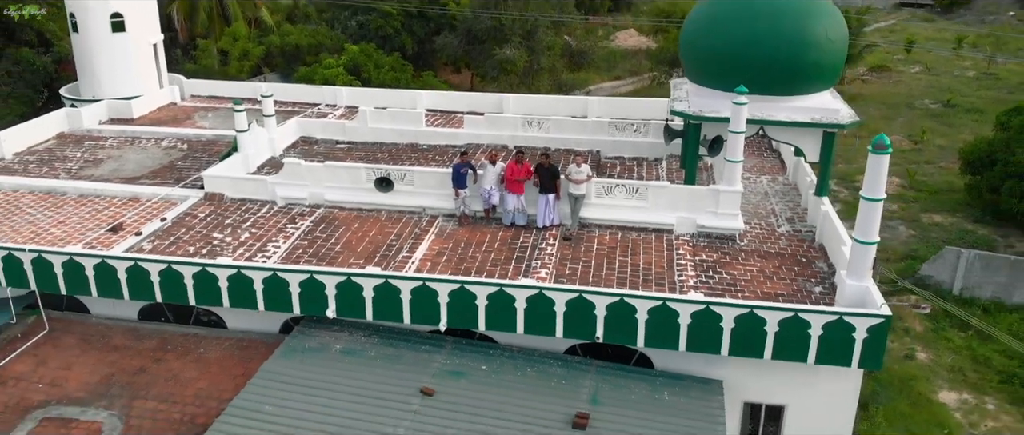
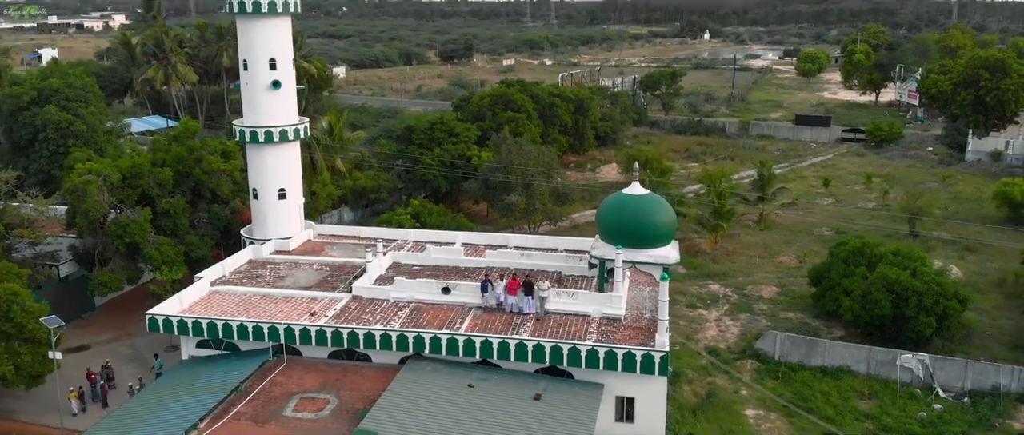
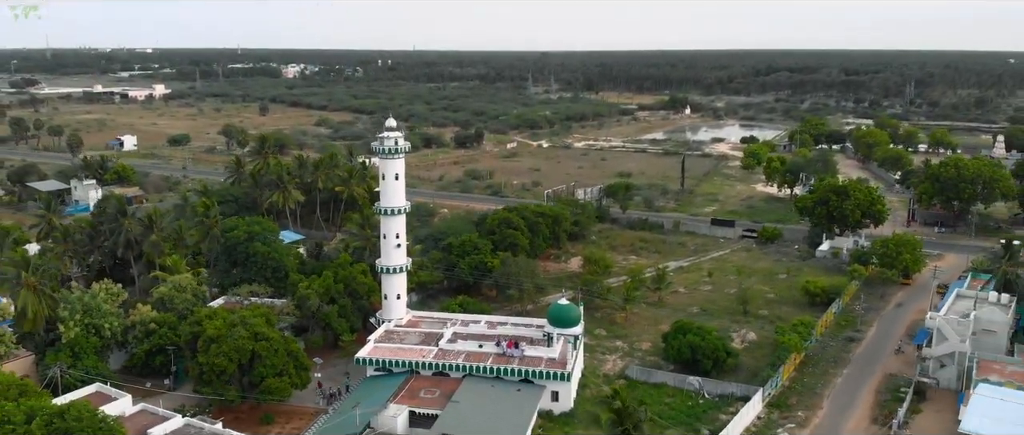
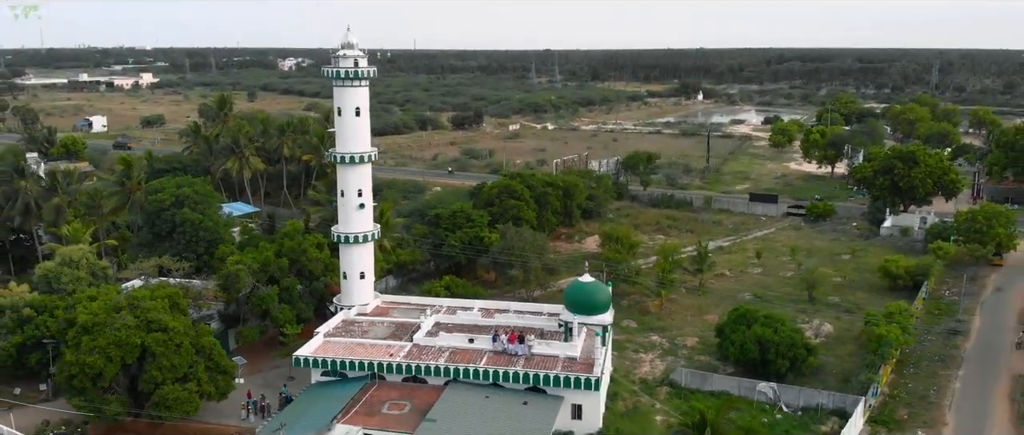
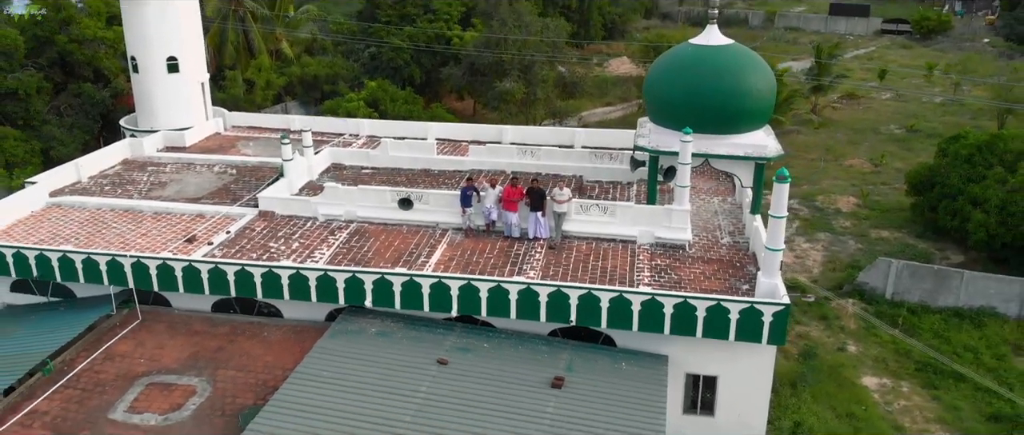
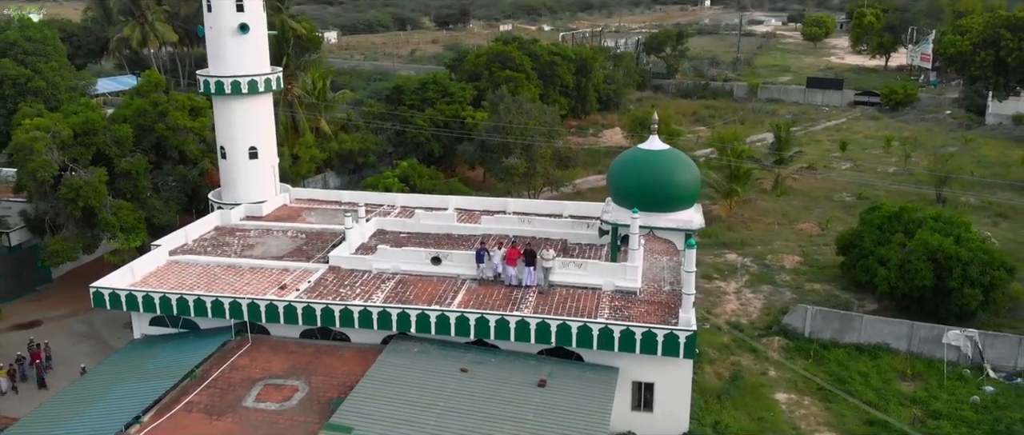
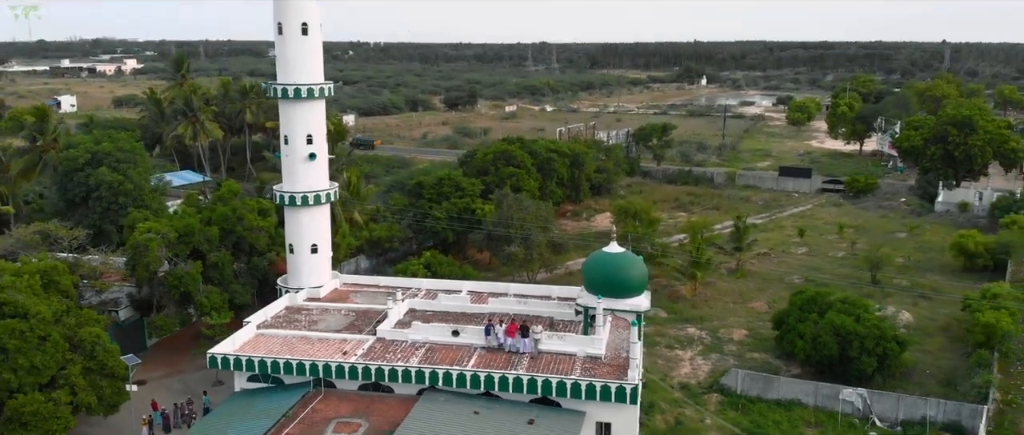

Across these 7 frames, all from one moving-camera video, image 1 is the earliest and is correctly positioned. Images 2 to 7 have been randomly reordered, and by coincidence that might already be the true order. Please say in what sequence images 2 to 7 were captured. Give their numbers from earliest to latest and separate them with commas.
5, 6, 2, 7, 4, 3
